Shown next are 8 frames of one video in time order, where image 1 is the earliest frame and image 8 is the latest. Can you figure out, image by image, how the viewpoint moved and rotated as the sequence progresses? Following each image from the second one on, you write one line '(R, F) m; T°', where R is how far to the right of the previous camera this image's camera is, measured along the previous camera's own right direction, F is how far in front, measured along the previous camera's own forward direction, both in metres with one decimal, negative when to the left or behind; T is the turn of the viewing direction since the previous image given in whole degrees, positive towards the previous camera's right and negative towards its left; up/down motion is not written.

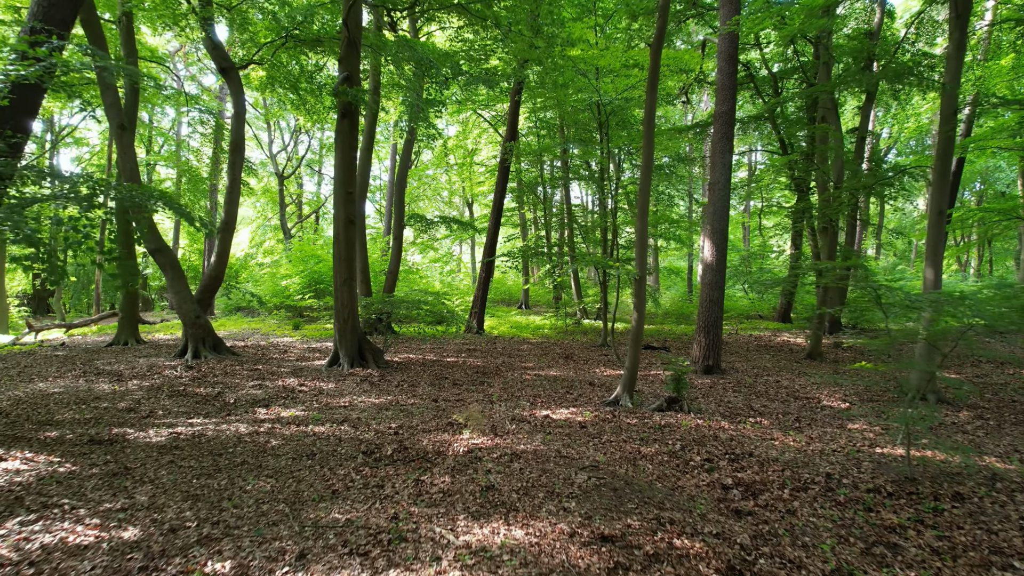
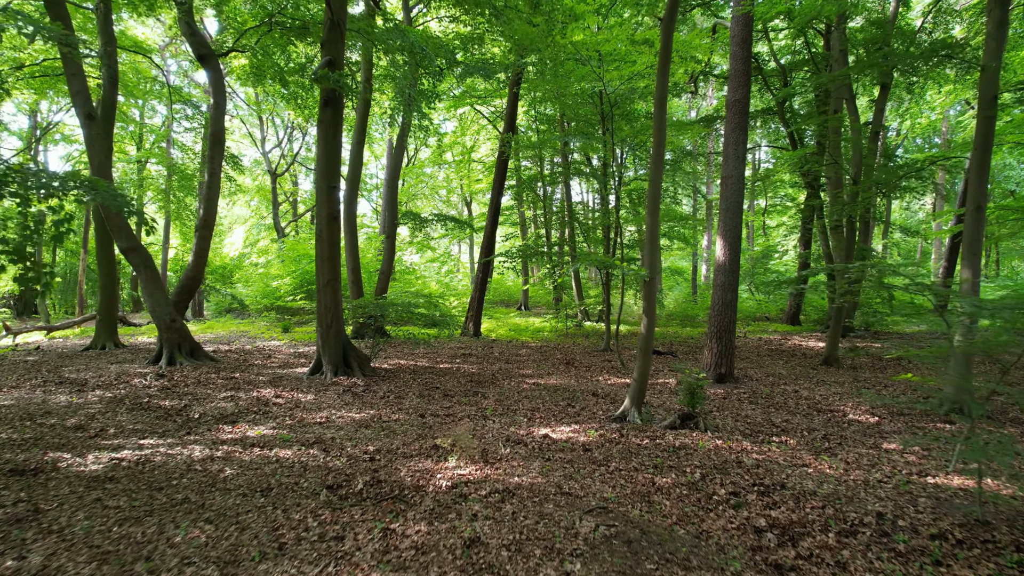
(+0.1, +0.5) m; 0°
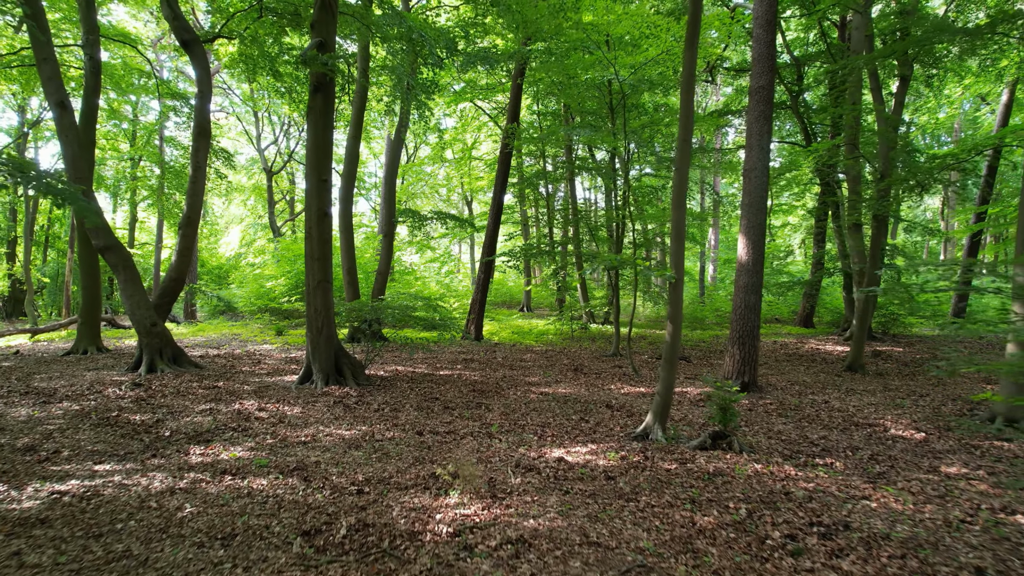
(-0.1, +0.5) m; 0°
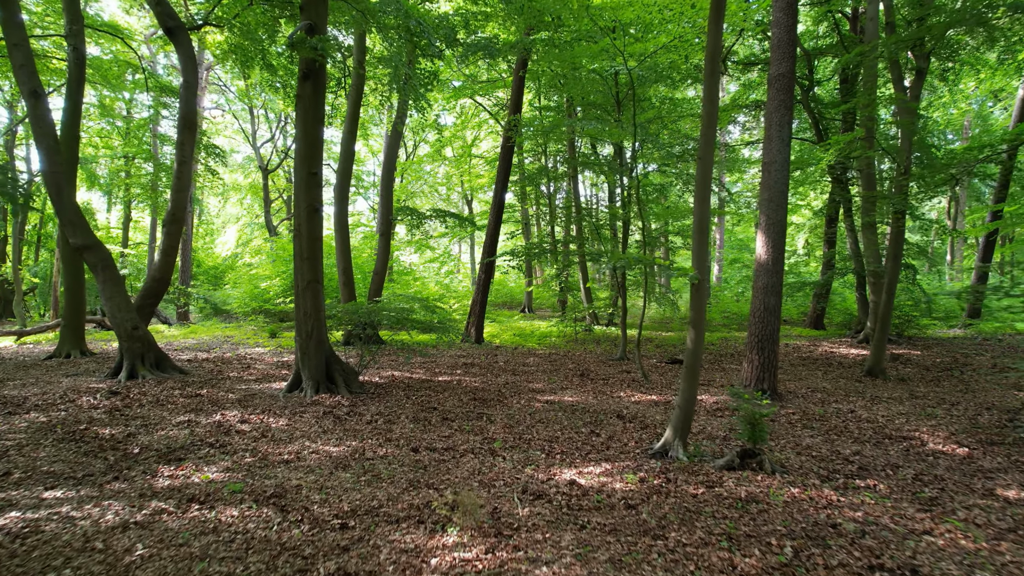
(0.0, +0.4) m; 0°
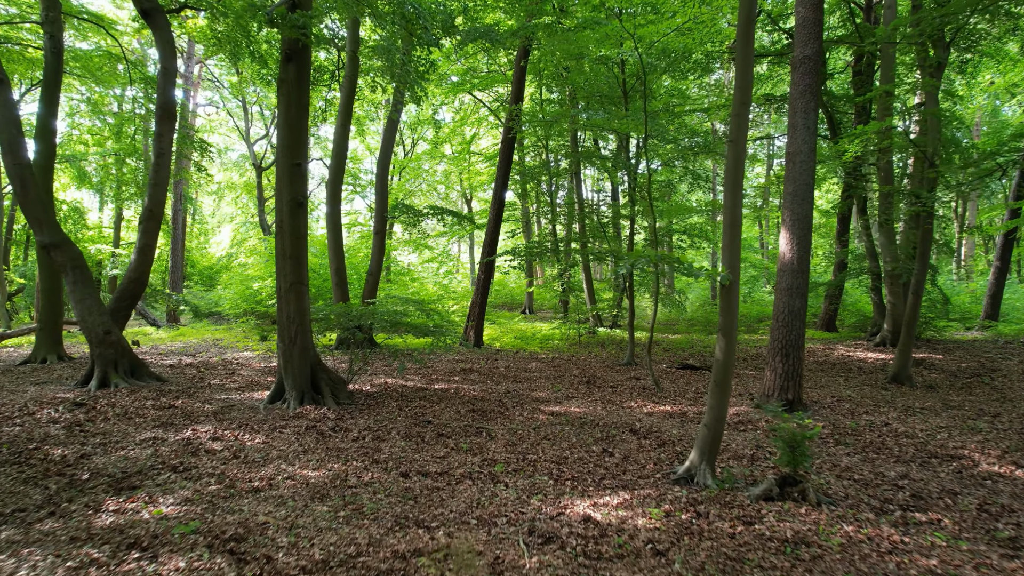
(0.0, +0.5) m; 0°
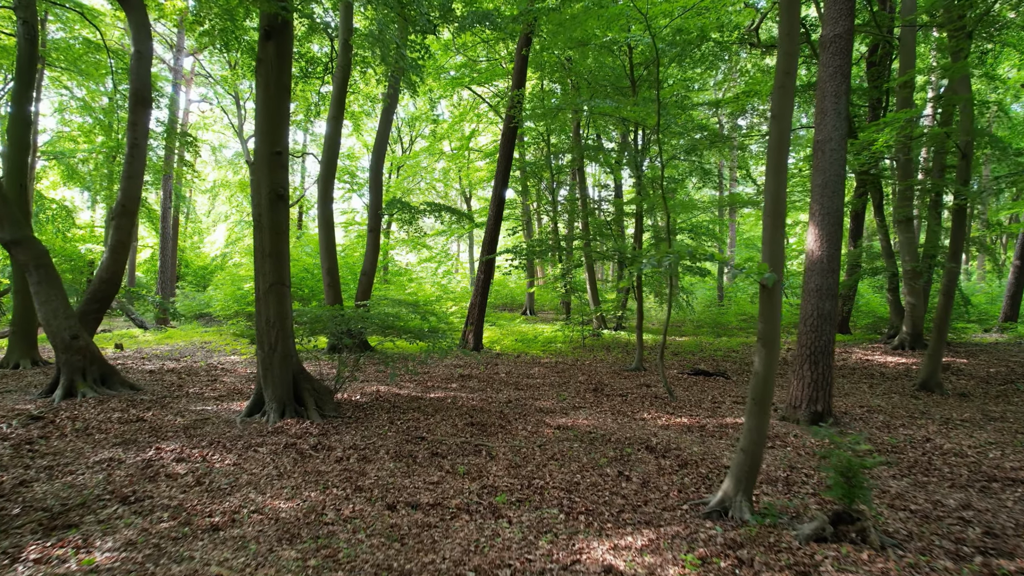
(0.0, +0.5) m; 0°
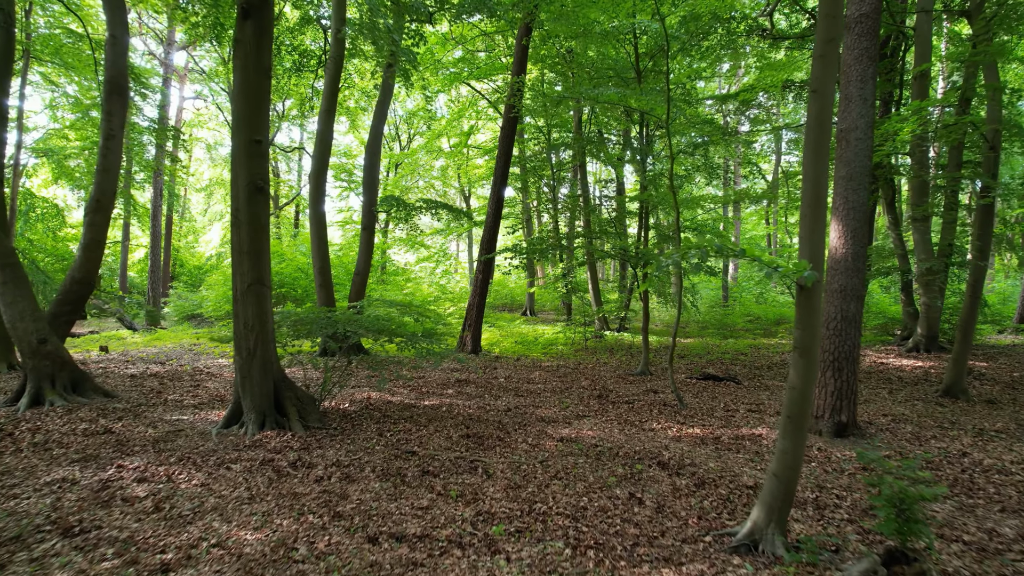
(0.0, +0.4) m; 0°
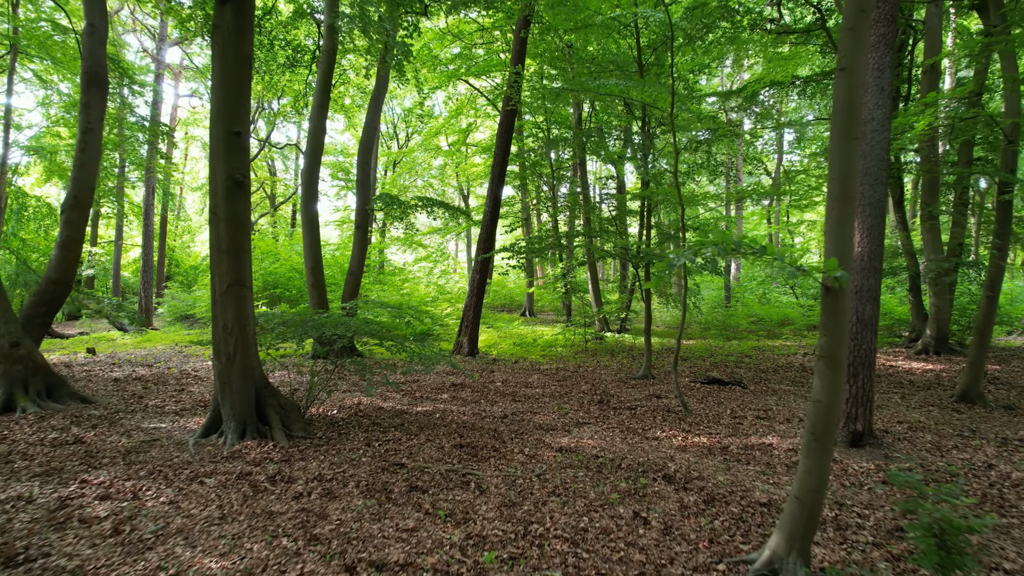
(0.0, +0.3) m; 0°
